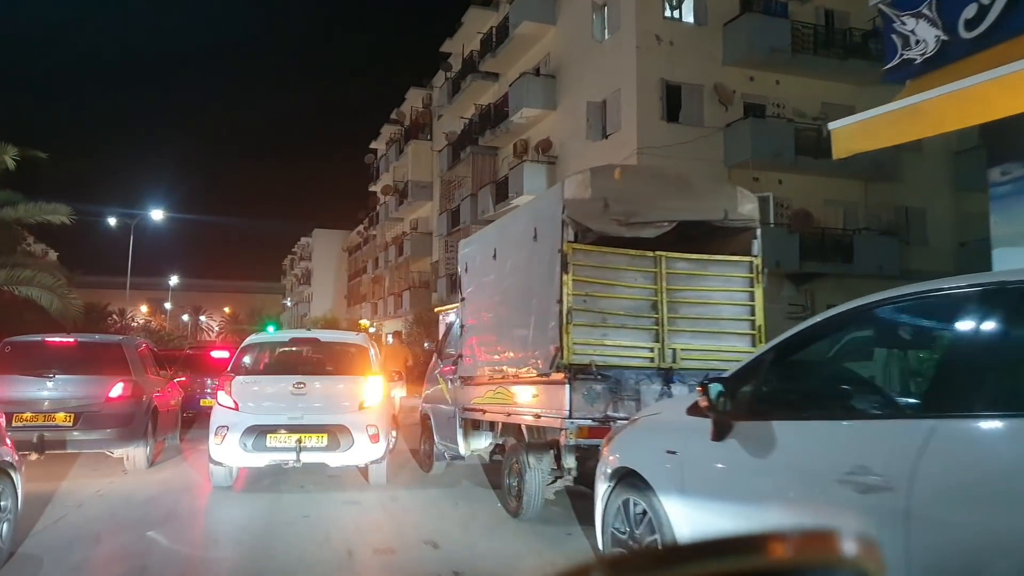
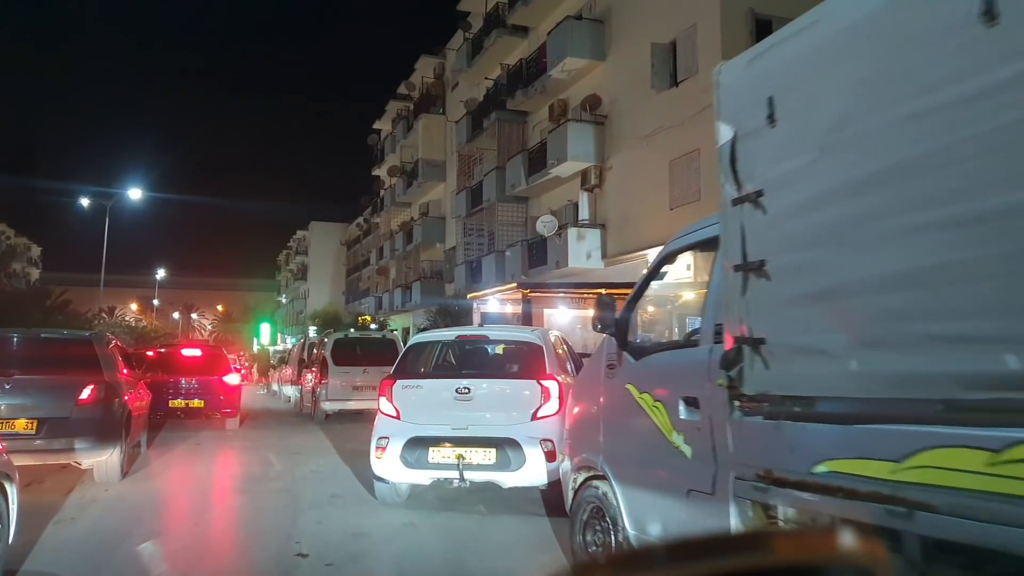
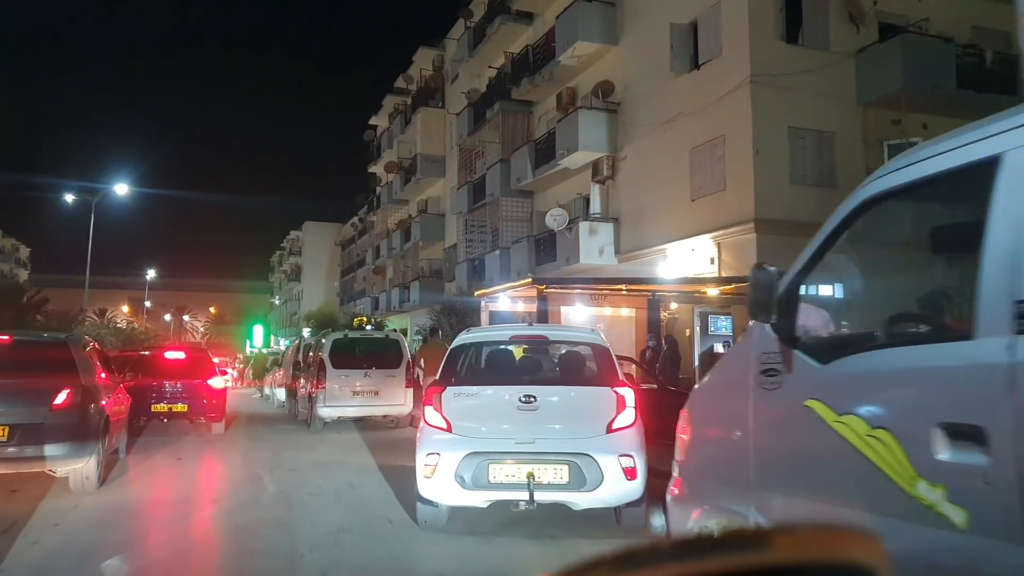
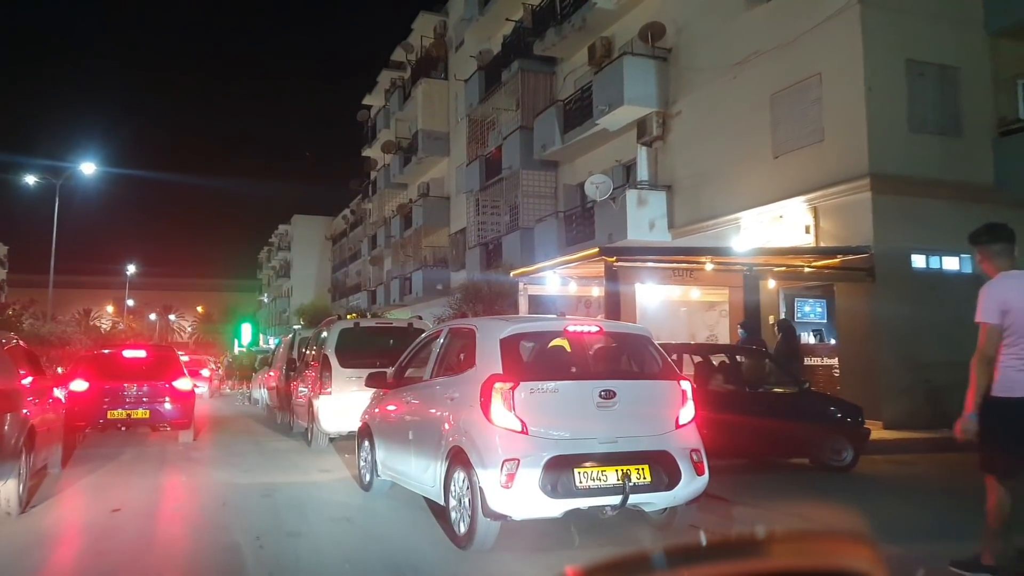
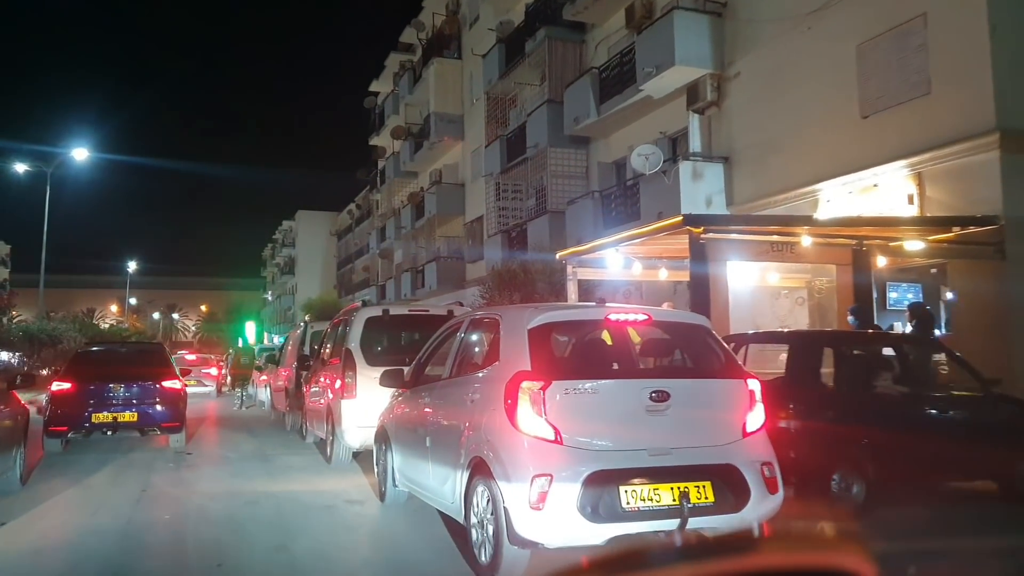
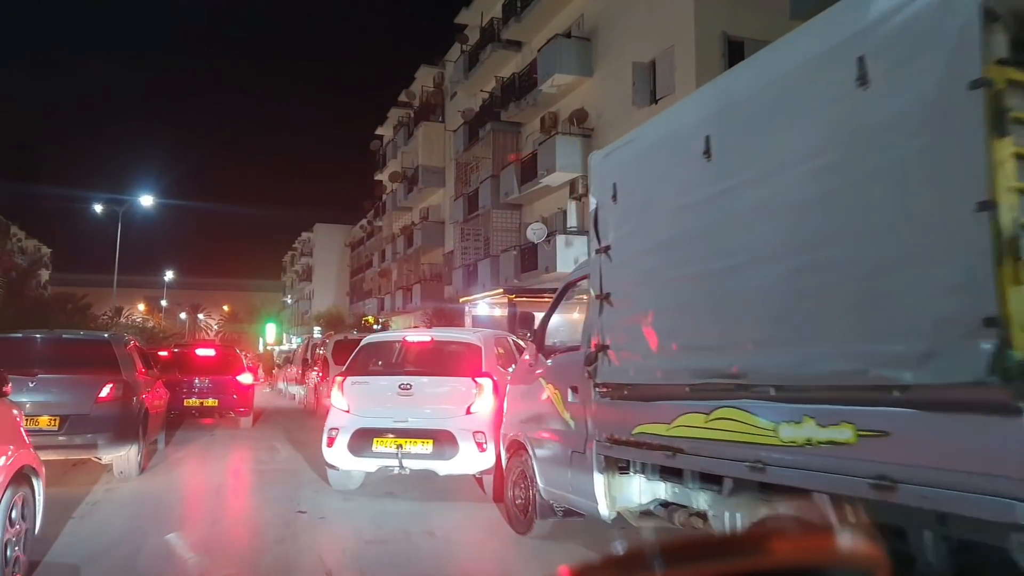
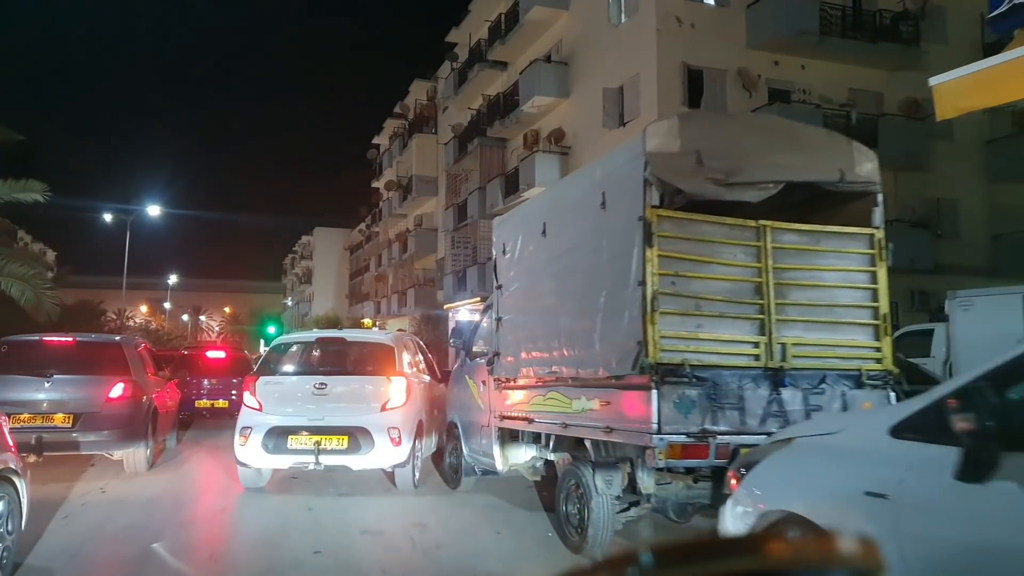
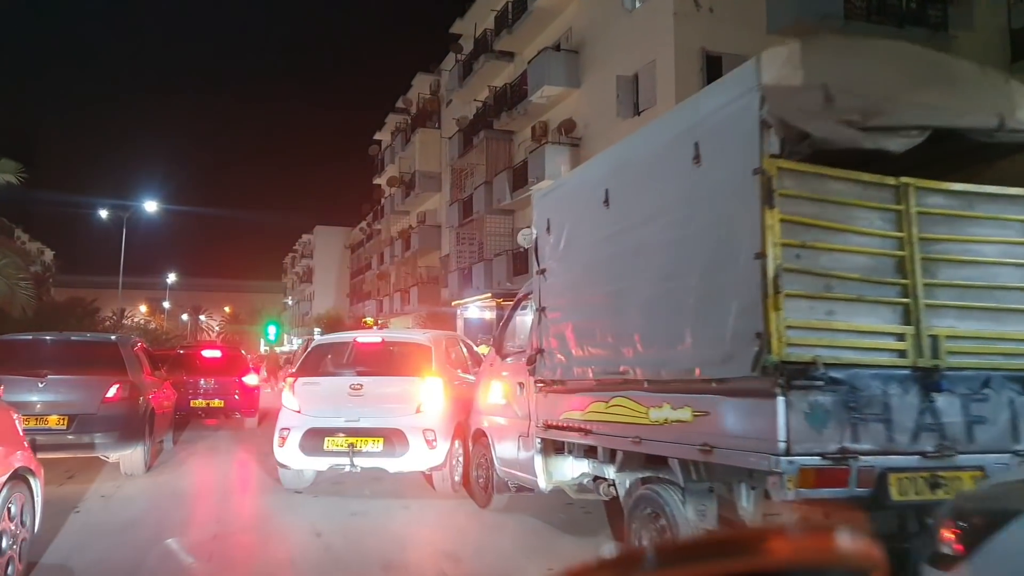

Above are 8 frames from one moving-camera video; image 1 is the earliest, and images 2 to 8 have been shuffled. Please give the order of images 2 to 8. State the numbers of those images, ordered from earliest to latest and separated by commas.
7, 8, 6, 2, 3, 4, 5
